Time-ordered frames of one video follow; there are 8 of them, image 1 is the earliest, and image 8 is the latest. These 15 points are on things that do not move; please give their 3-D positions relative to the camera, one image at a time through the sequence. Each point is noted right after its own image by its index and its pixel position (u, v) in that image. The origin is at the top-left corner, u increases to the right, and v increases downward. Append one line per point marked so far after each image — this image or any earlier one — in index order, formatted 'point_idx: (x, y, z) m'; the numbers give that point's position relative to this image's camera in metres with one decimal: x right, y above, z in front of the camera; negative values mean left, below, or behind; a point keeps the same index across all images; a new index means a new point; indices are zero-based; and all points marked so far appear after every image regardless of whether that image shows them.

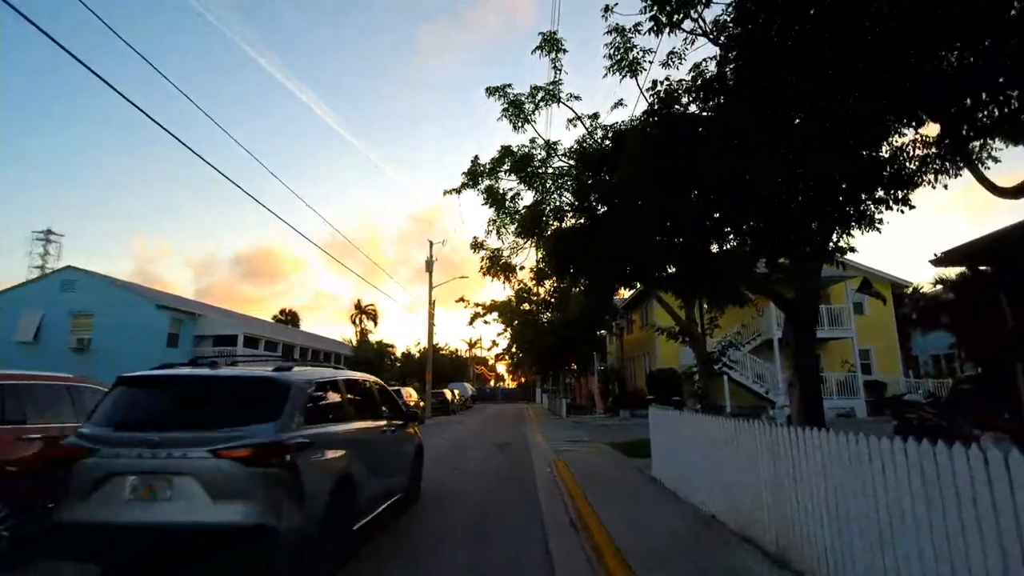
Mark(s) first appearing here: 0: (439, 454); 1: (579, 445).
0: (-2.4, -5.3, +18.8) m
1: (+2.3, -5.3, +18.8) m
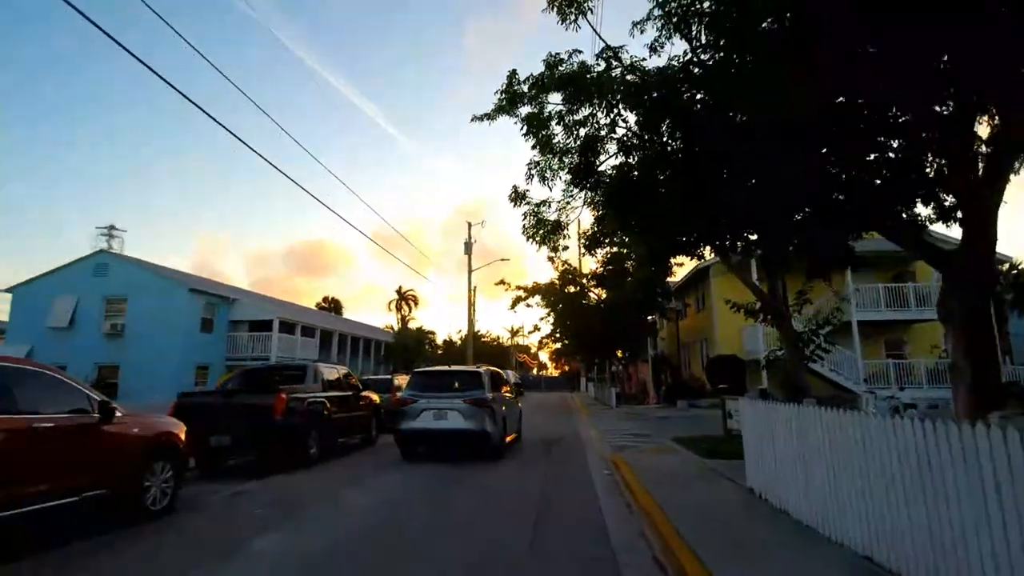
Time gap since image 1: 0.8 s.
0: (-1.0, -4.6, +16.9) m
1: (+3.7, -4.5, +16.6) m
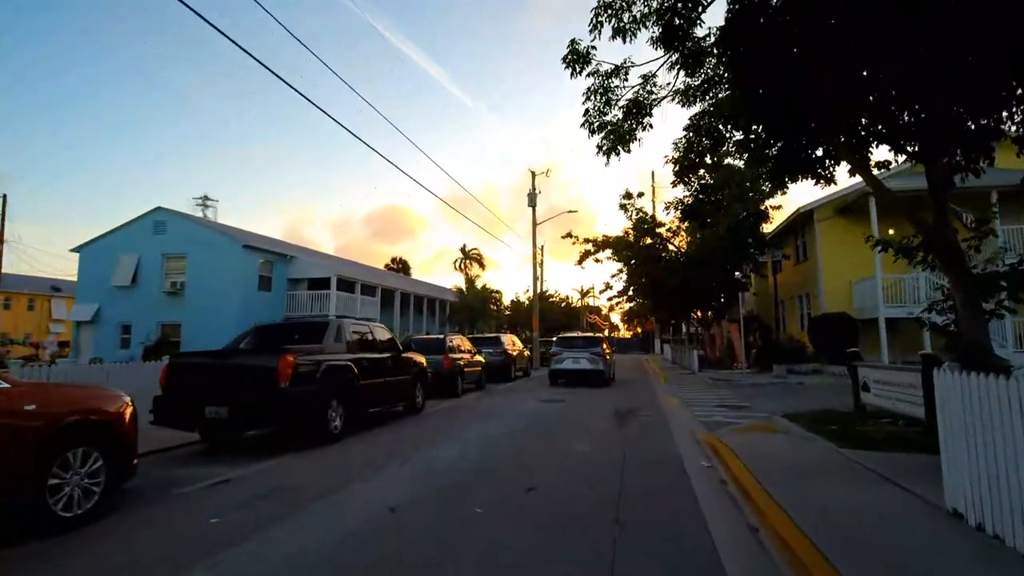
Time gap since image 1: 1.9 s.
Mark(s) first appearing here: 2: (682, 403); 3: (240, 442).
0: (+0.8, -3.1, +14.5) m
1: (+5.4, -3.1, +13.6) m
2: (+5.0, -3.3, +16.5) m
3: (-4.7, -2.7, +9.6) m
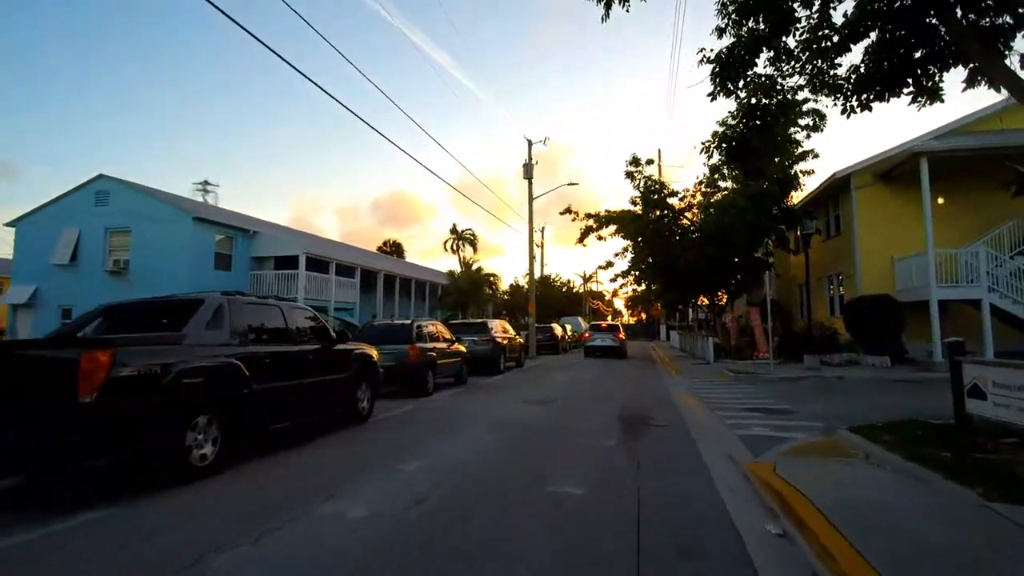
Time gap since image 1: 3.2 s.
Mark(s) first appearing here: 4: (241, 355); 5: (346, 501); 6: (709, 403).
0: (+0.3, -2.6, +11.4) m
1: (+4.9, -2.5, +10.5) m
2: (+4.6, -2.7, +13.3) m
3: (-5.2, -2.2, +6.5) m
4: (-3.4, -0.8, +7.1) m
5: (-1.8, -2.4, +6.1) m
6: (+4.6, -2.7, +13.1) m
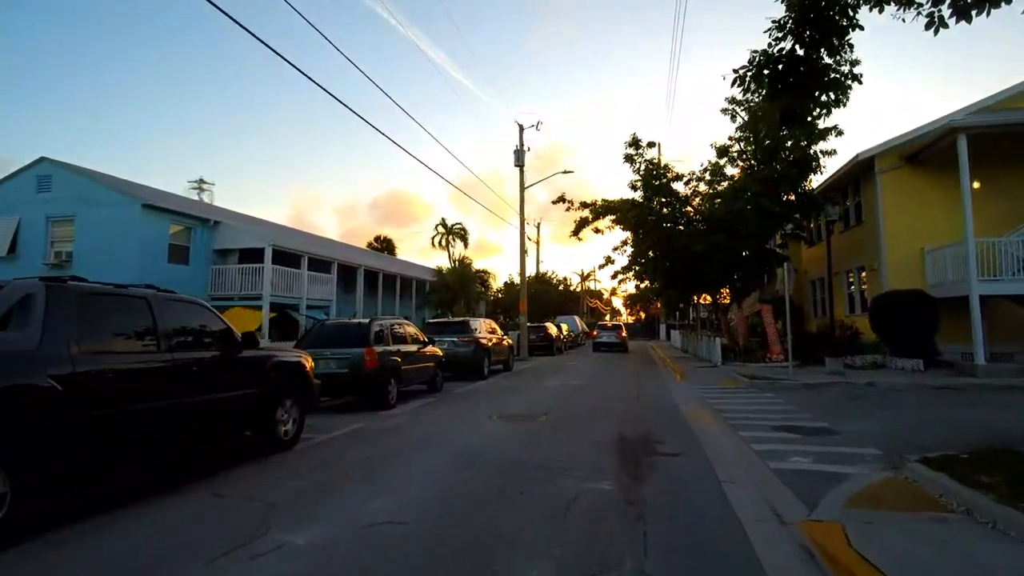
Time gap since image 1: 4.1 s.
0: (-0.1, -2.4, +9.2) m
1: (+4.4, -2.3, +8.3) m
2: (+4.1, -2.5, +11.1) m
3: (-5.7, -2.0, +4.3) m
4: (-3.9, -0.7, +4.8) m
5: (-2.3, -2.3, +3.8) m
6: (+4.2, -2.5, +10.8) m
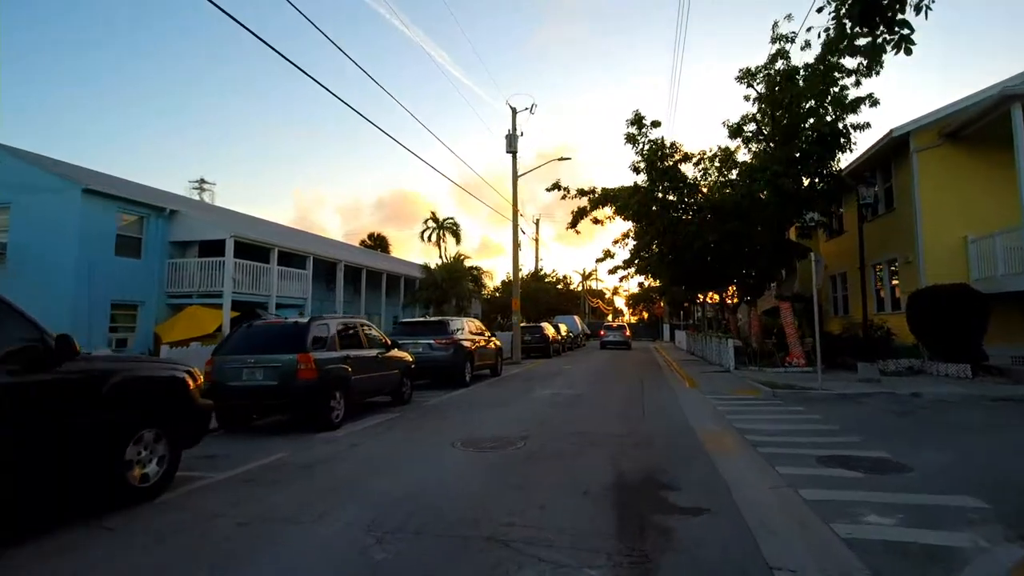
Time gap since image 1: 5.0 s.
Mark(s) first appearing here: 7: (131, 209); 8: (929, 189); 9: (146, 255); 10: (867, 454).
0: (-0.6, -2.2, +7.0) m
1: (+4.0, -2.2, +6.0) m
2: (+3.7, -2.4, +8.8) m
3: (-6.1, -1.9, +2.0) m
4: (-4.4, -0.5, +2.6) m
5: (-2.7, -2.1, +1.6) m
6: (+3.7, -2.3, +8.6) m
7: (-13.3, +2.7, +19.4) m
8: (+12.5, +2.9, +16.6) m
9: (-13.1, +1.2, +19.9) m
10: (+4.8, -2.3, +7.6) m
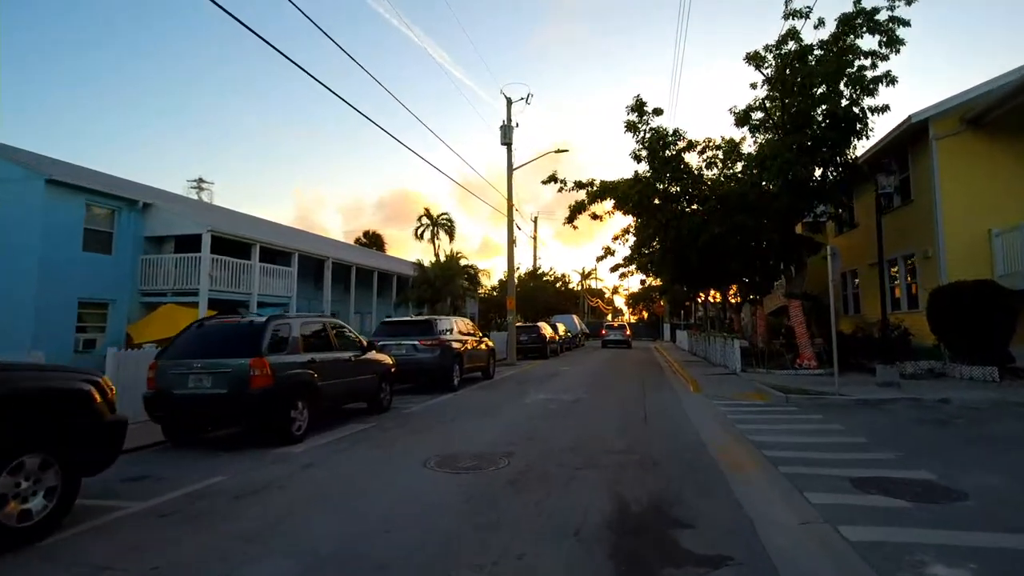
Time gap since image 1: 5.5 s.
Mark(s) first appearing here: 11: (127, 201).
0: (-0.8, -2.2, +5.8) m
1: (+3.8, -2.1, +4.9) m
2: (+3.4, -2.3, +7.7) m
3: (-6.4, -1.8, +0.9) m
4: (-4.6, -0.4, +1.5) m
5: (-3.0, -2.0, +0.5) m
6: (+3.5, -2.3, +7.5) m
7: (-13.5, +2.8, +18.3) m
8: (+12.2, +3.0, +15.5) m
9: (-13.3, +1.2, +18.8) m
10: (+4.6, -2.2, +6.5) m
11: (-13.1, +3.0, +18.9) m
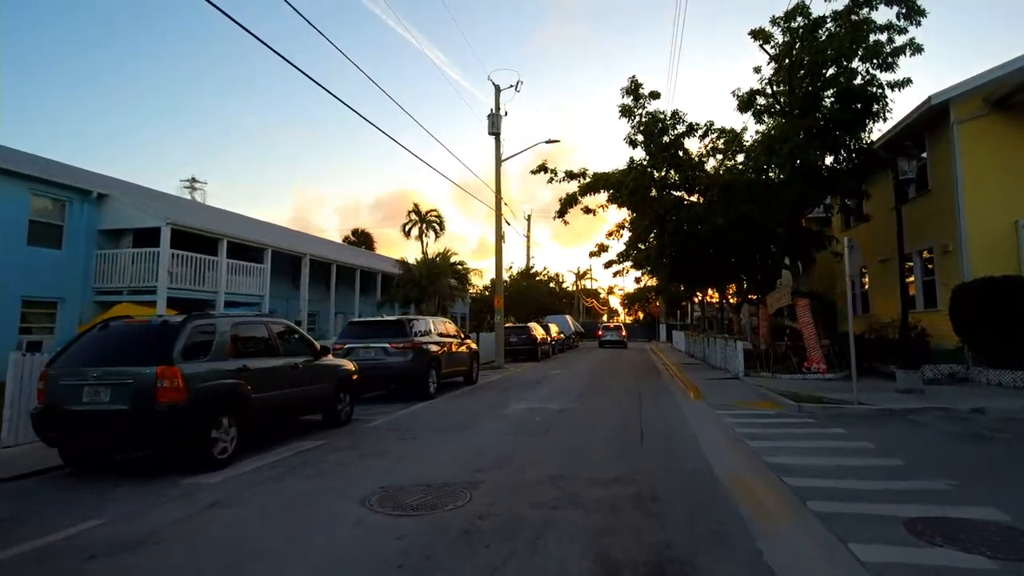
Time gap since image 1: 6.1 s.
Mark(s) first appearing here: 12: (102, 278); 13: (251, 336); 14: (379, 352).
0: (-1.2, -2.1, +4.4) m
1: (+3.4, -2.0, +3.5) m
2: (+3.1, -2.2, +6.4) m
3: (-6.7, -1.7, -0.5) m
4: (-4.9, -0.4, +0.1) m
5: (-3.3, -2.0, -1.0) m
6: (+3.1, -2.2, +6.1) m
7: (-14.0, +2.9, +16.8) m
8: (+11.8, +3.1, +14.2) m
9: (-13.8, +1.3, +17.3) m
10: (+4.2, -2.1, +5.1) m
11: (-13.5, +3.0, +17.4) m
12: (-13.0, +0.4, +17.8) m
13: (-3.7, -0.7, +7.9) m
14: (-3.0, -1.5, +12.7) m
